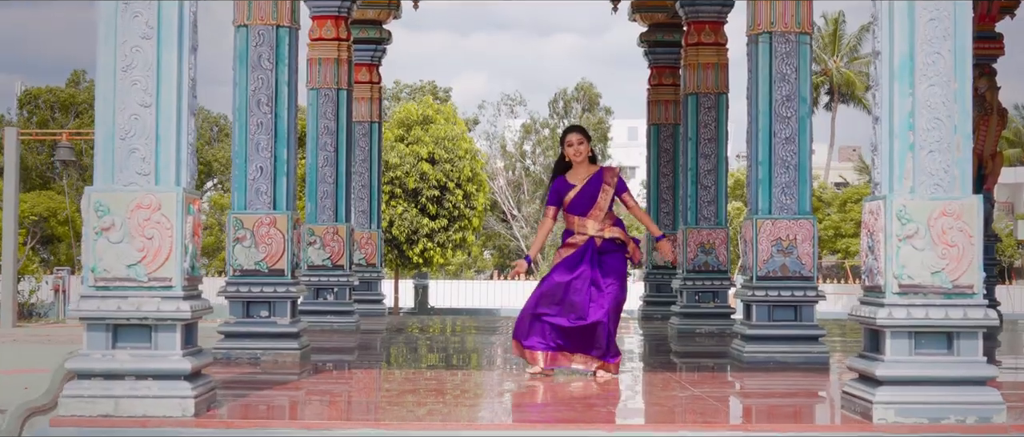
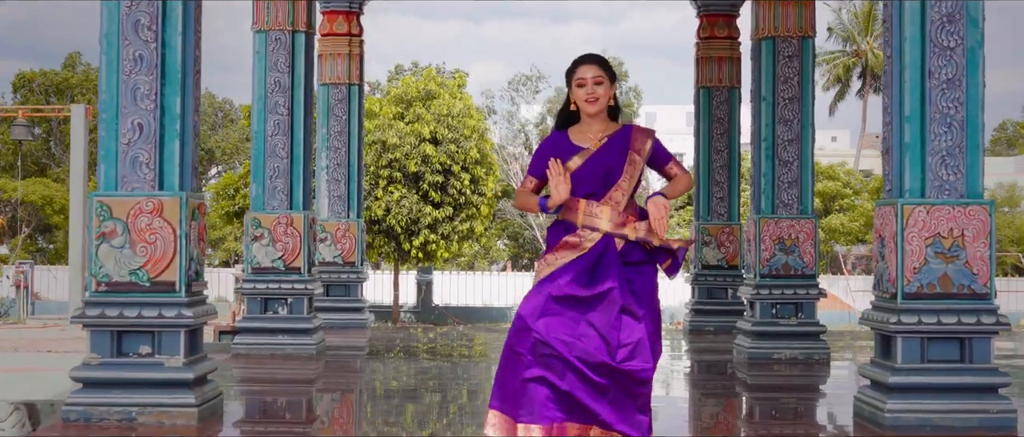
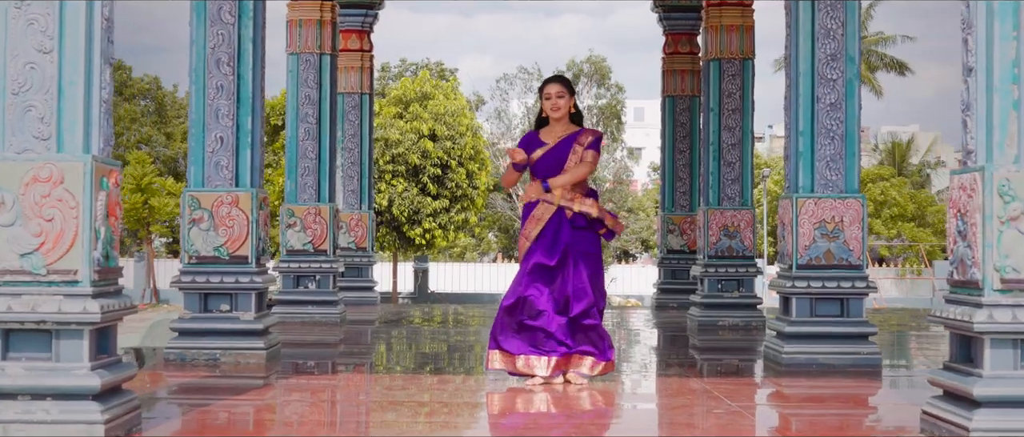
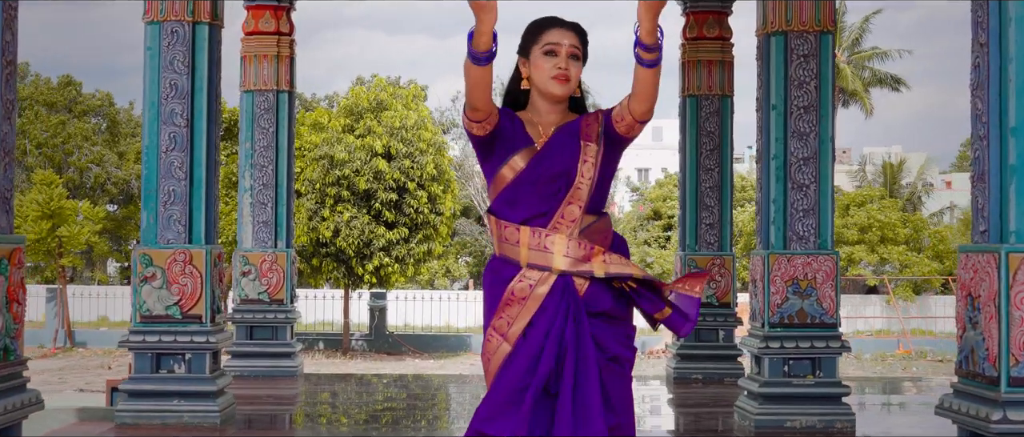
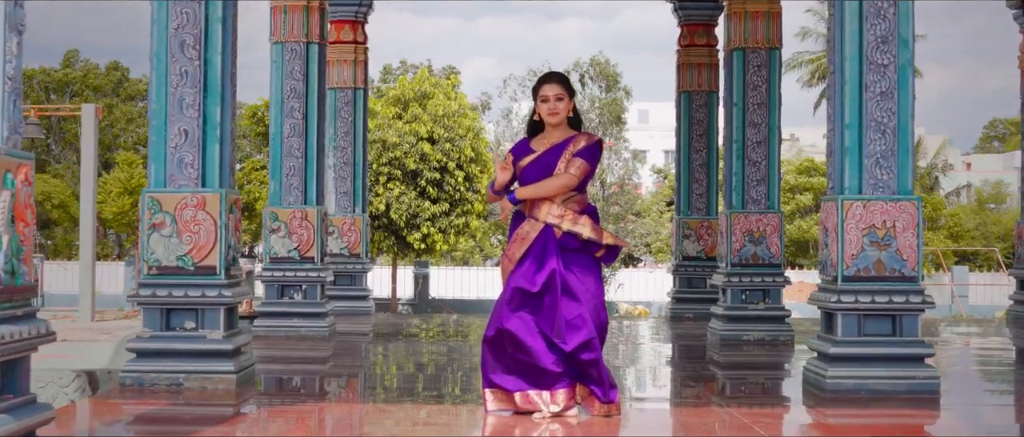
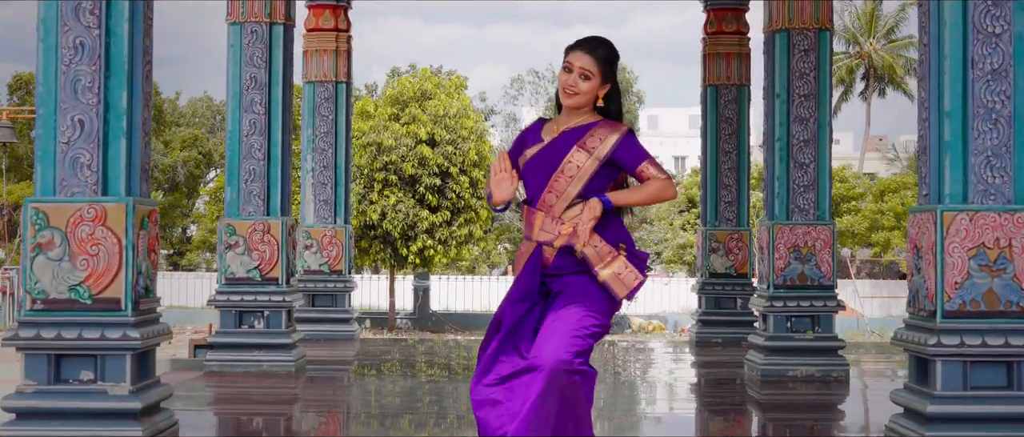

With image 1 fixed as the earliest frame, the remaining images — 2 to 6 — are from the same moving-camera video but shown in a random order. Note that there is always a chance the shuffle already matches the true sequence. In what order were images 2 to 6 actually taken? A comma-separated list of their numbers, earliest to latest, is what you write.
3, 5, 2, 6, 4
